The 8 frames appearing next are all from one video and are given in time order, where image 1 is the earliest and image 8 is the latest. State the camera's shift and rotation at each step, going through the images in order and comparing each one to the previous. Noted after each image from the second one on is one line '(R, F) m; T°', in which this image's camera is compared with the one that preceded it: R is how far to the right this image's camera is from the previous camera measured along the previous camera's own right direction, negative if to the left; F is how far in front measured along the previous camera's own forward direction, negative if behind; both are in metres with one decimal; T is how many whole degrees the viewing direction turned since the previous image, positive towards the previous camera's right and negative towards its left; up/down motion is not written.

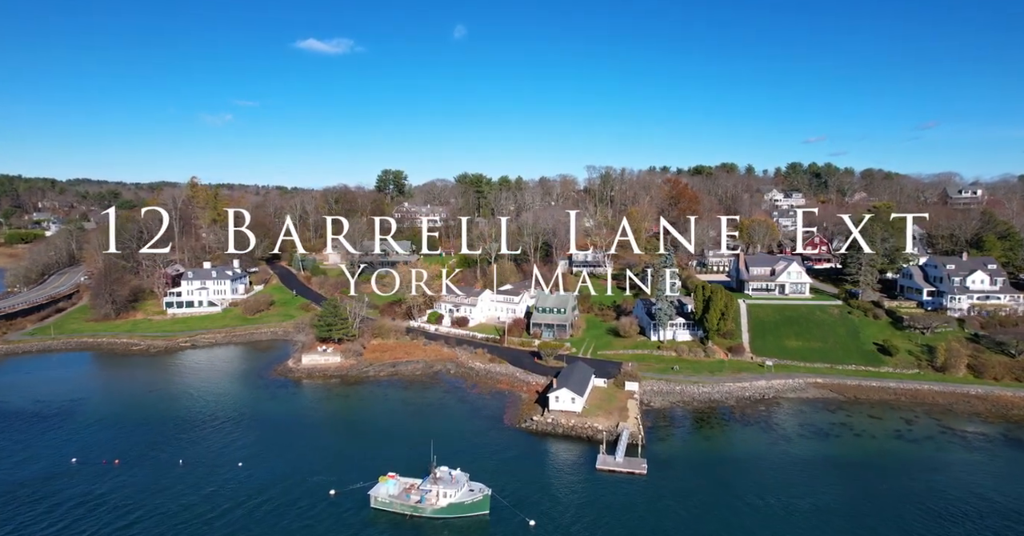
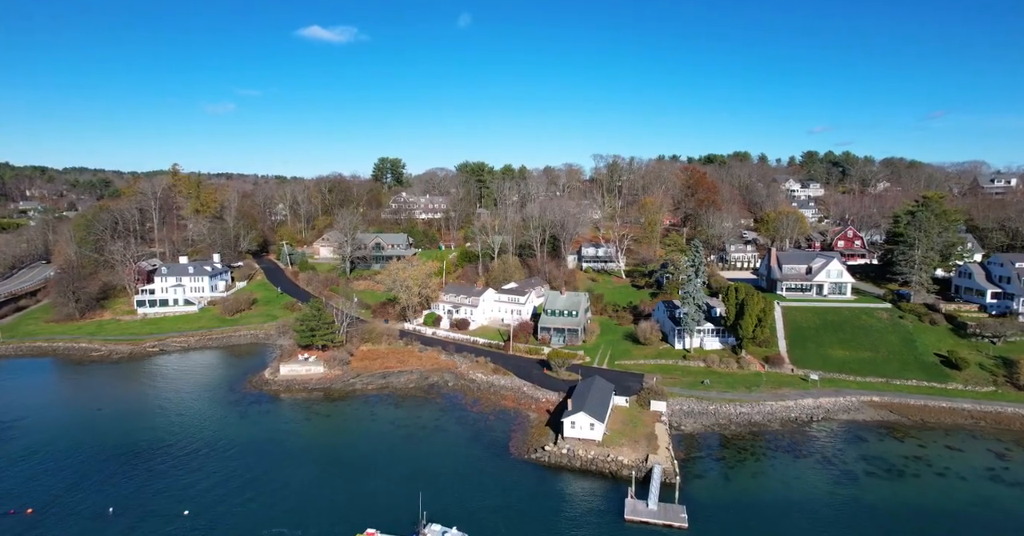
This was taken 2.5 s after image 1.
(-0.3, +5.5) m; 0°
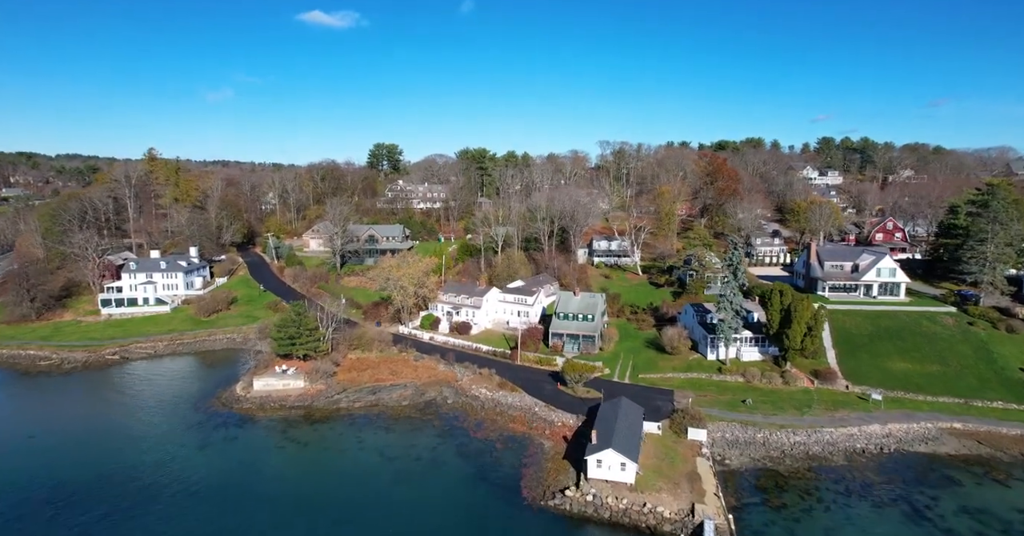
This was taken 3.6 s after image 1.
(-0.5, +5.5) m; 0°
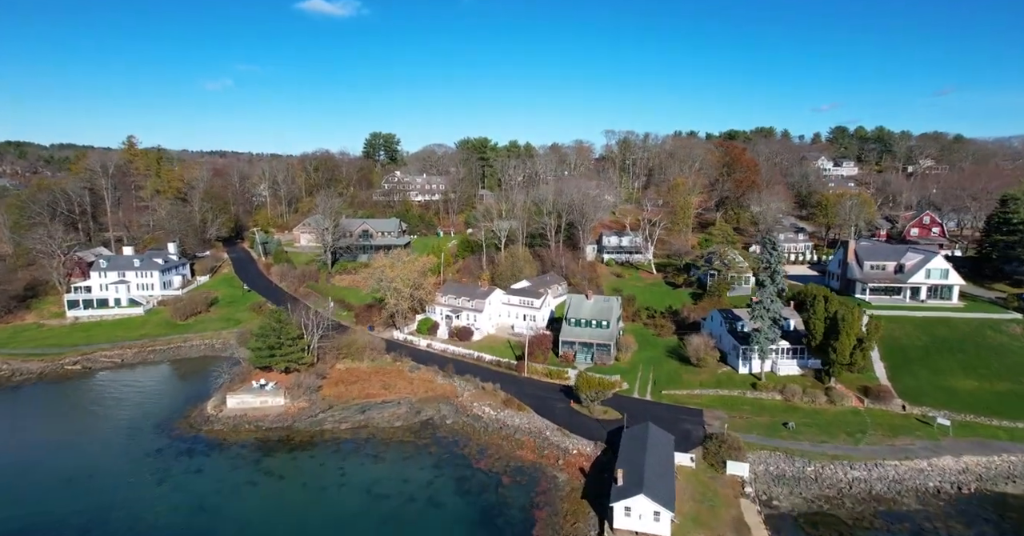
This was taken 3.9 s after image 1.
(-0.4, +4.2) m; 0°
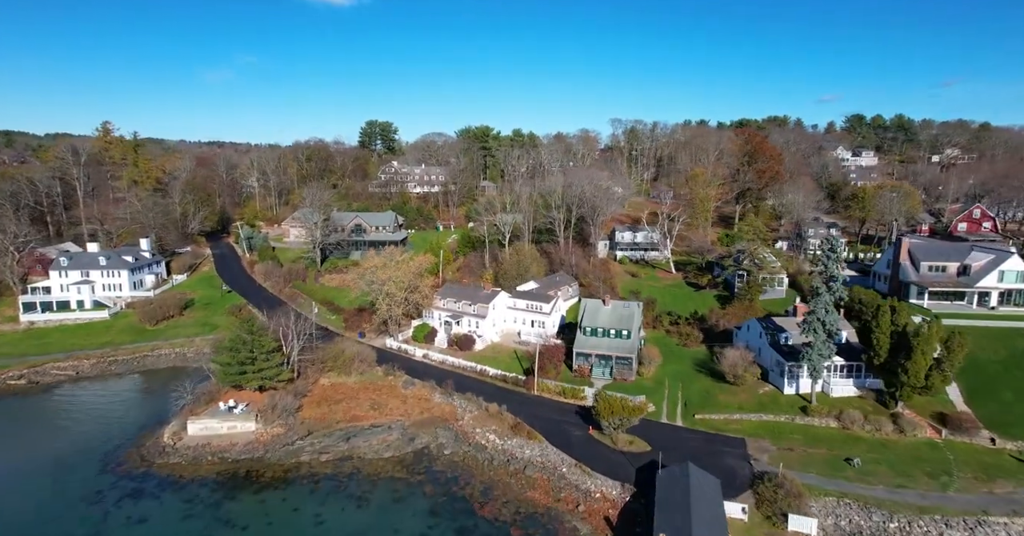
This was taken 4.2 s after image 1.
(-0.4, +4.6) m; 0°
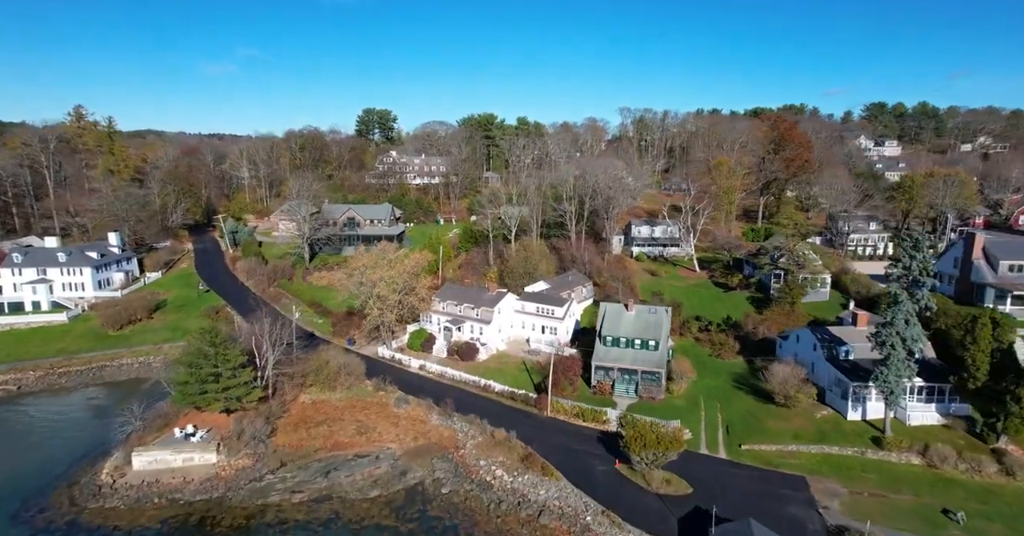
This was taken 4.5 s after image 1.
(-0.3, +4.5) m; 0°
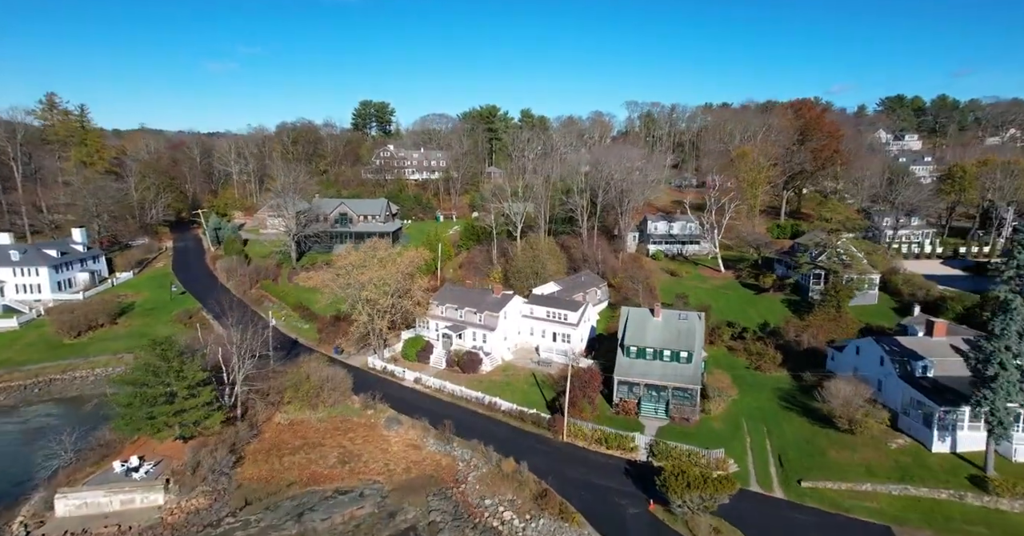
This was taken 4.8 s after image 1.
(-0.3, +4.0) m; 0°
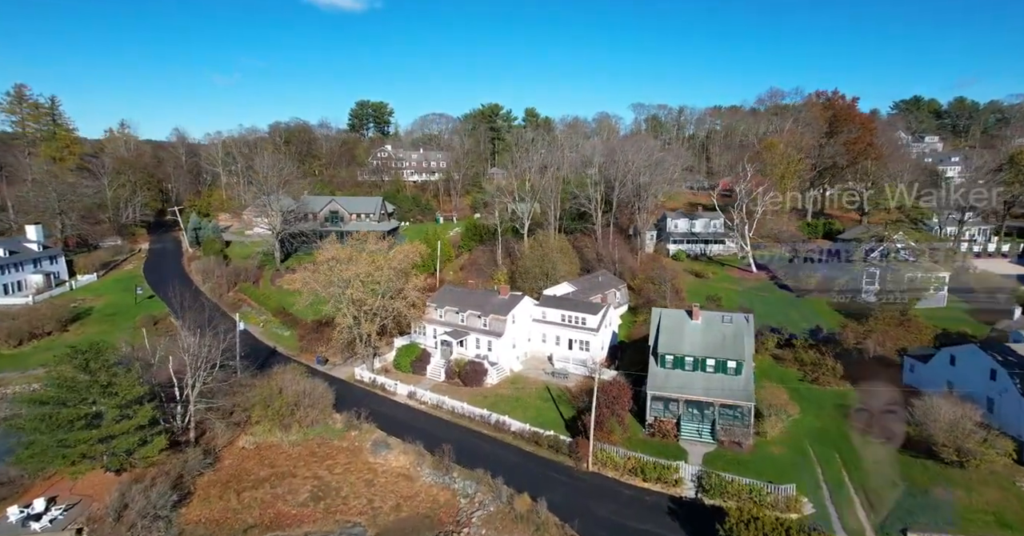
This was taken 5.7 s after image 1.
(-0.4, +4.2) m; 0°
